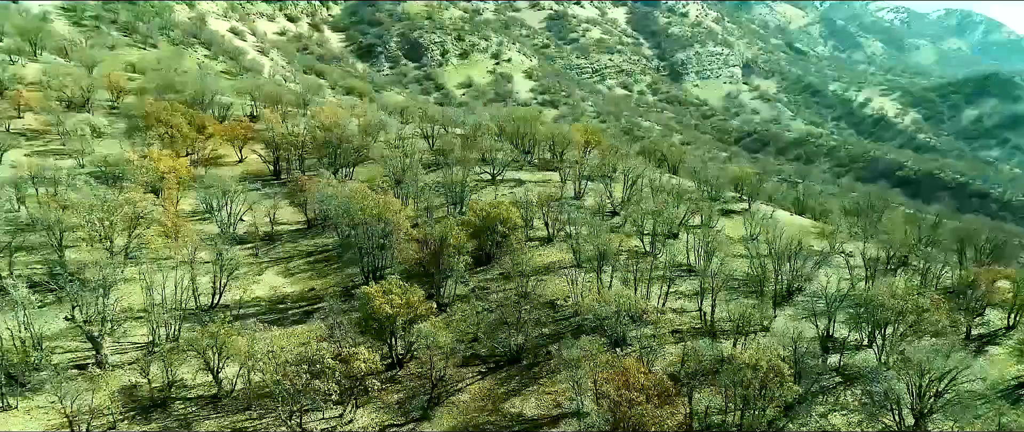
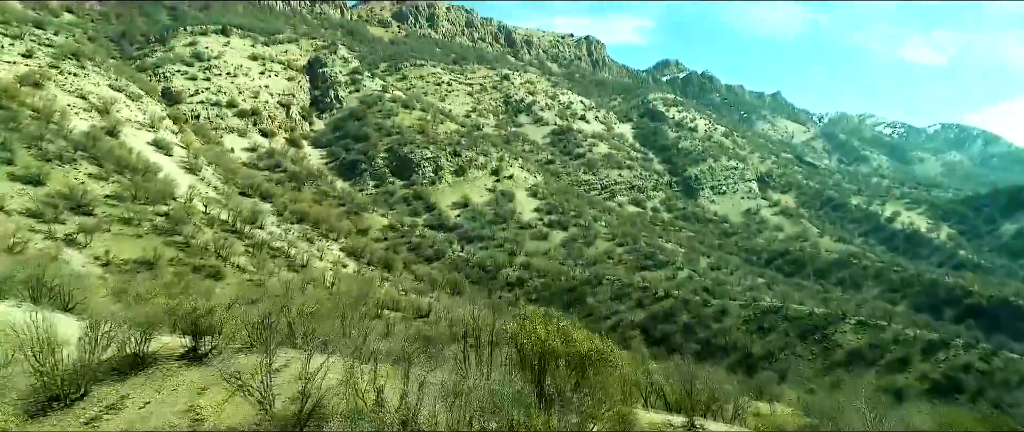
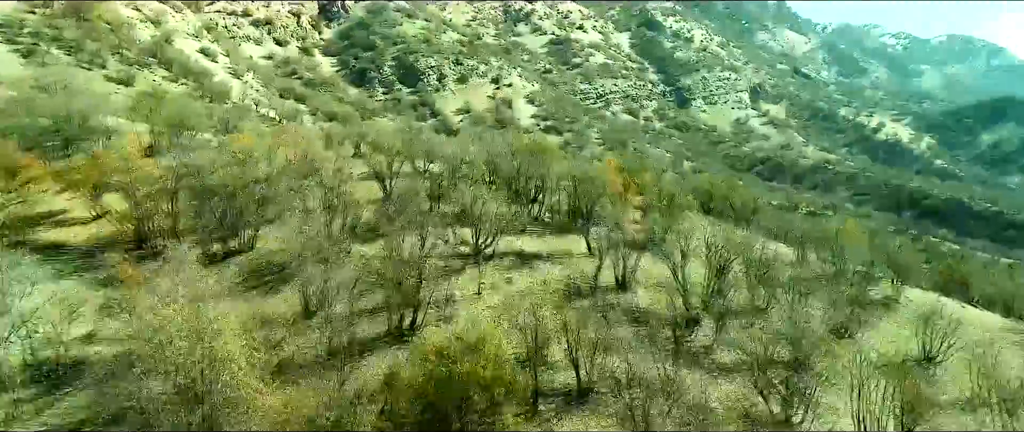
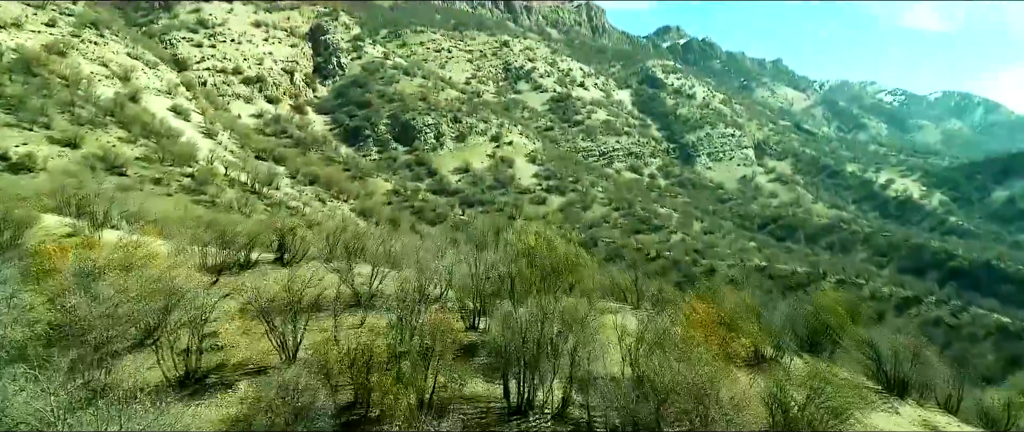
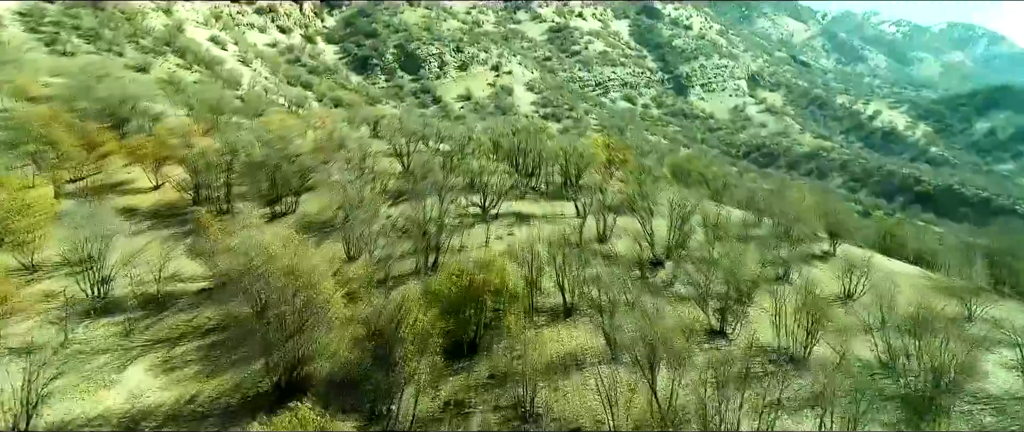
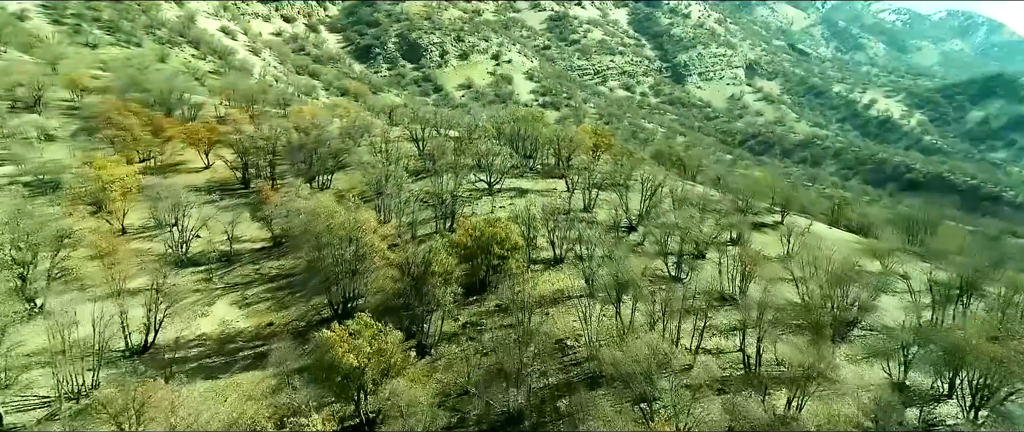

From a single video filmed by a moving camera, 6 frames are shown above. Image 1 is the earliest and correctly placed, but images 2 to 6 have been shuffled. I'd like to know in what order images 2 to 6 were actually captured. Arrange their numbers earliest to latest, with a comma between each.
6, 5, 3, 4, 2
